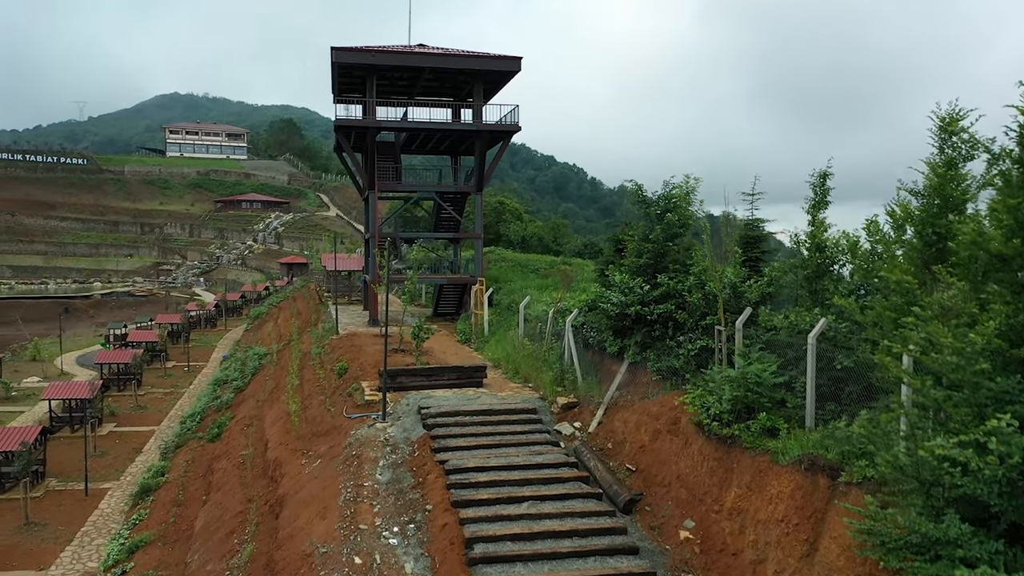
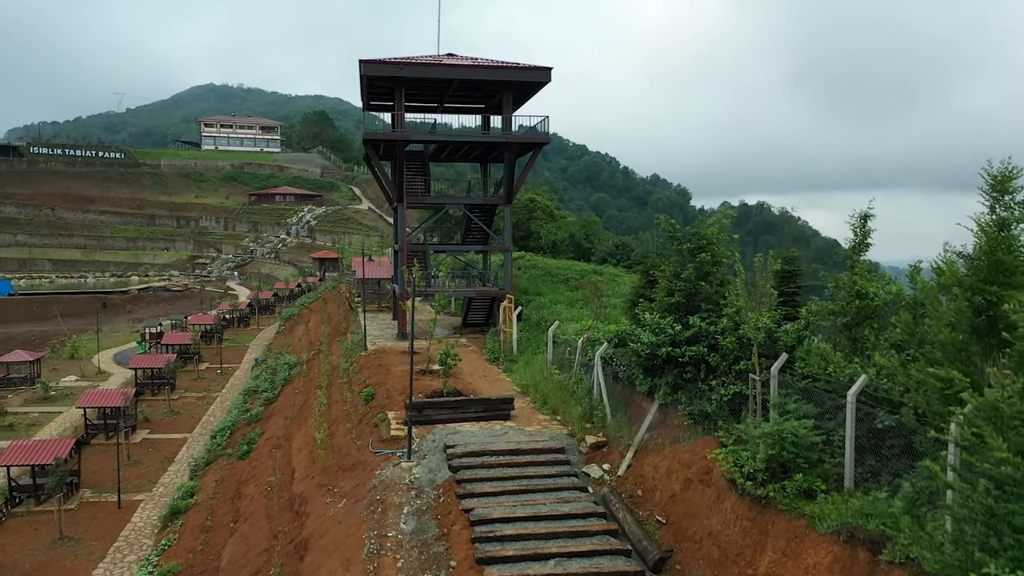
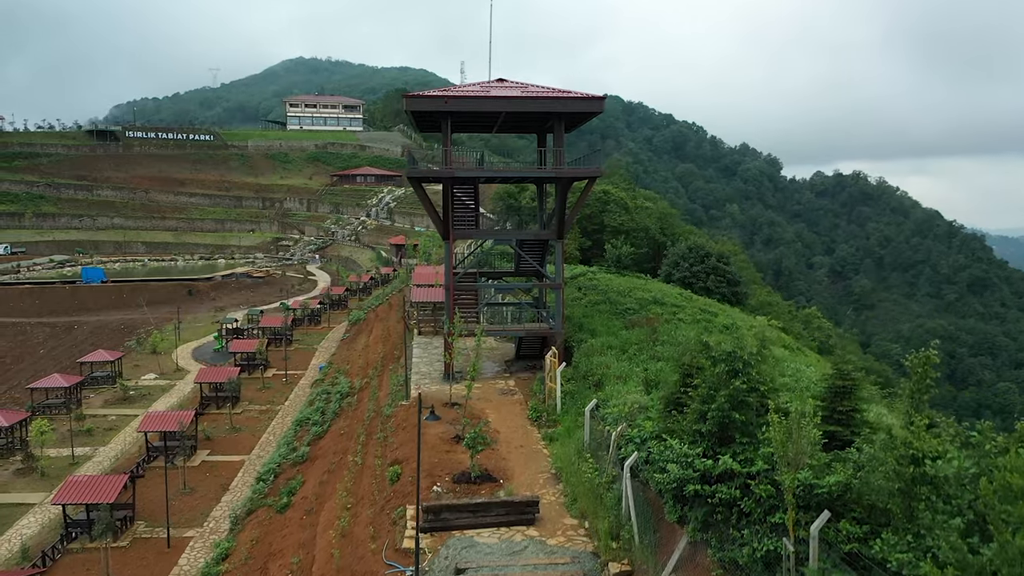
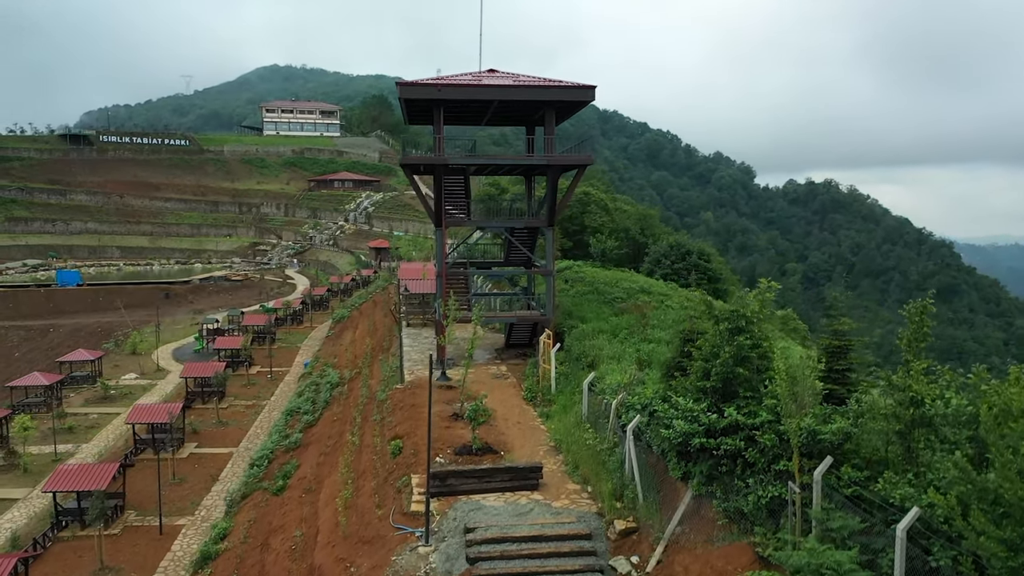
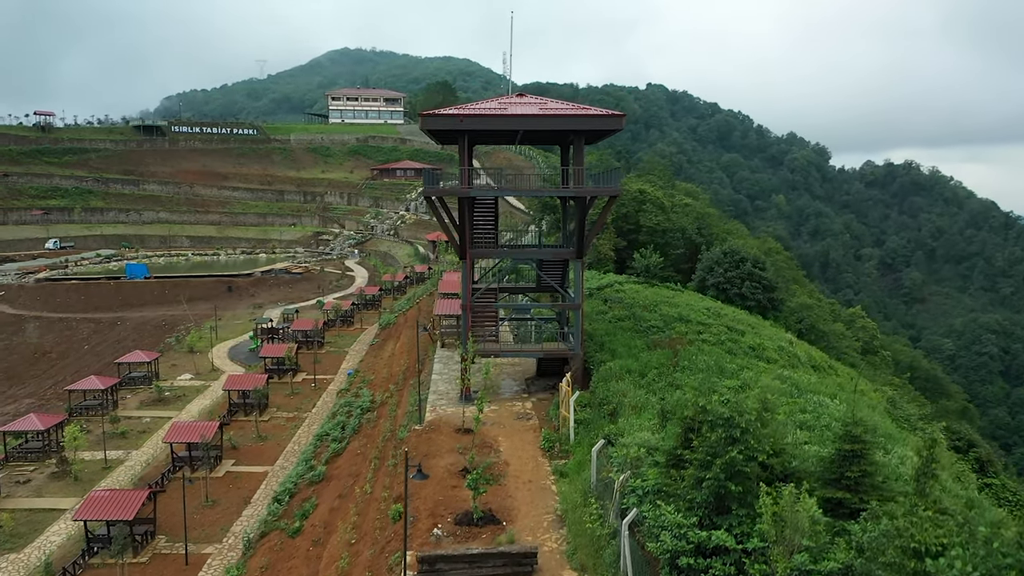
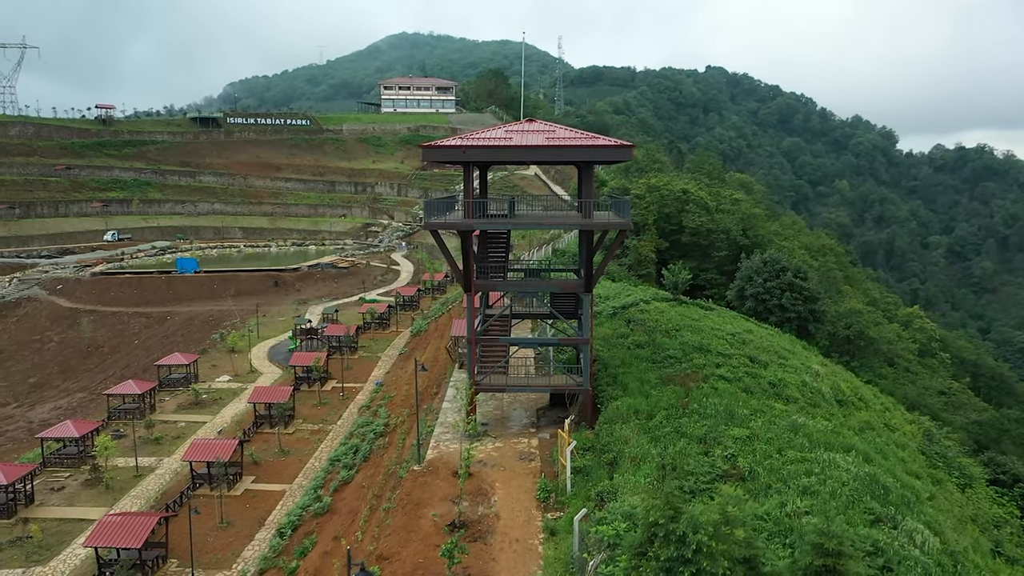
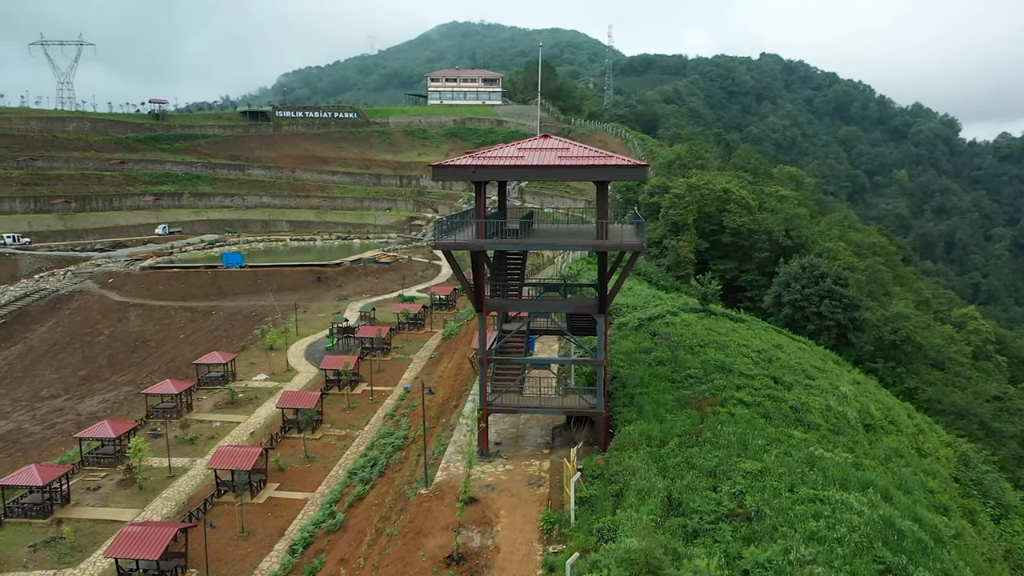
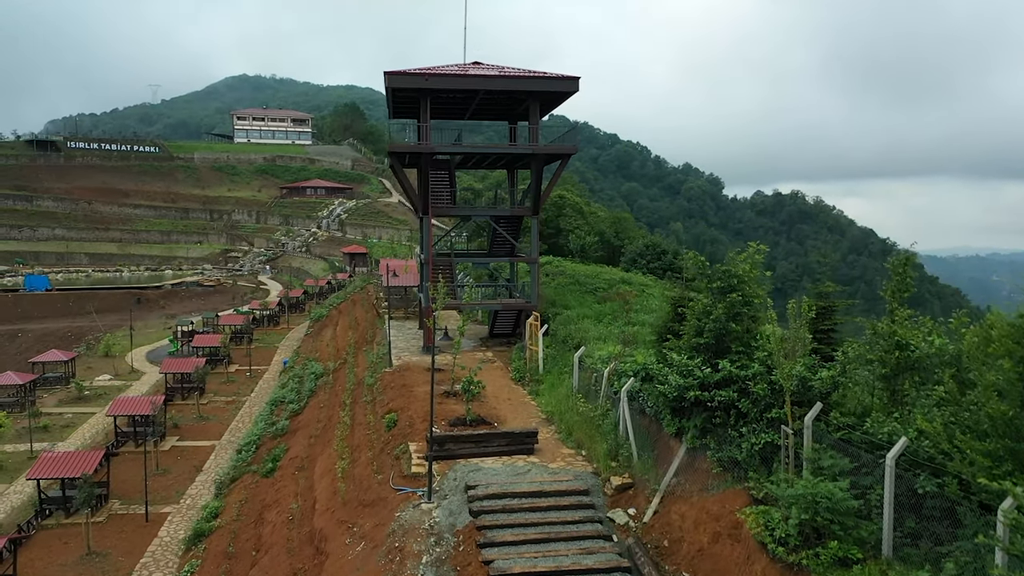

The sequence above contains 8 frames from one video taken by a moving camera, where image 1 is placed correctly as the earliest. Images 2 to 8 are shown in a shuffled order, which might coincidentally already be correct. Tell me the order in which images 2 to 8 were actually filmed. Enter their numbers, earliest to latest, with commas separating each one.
2, 8, 4, 3, 5, 6, 7
